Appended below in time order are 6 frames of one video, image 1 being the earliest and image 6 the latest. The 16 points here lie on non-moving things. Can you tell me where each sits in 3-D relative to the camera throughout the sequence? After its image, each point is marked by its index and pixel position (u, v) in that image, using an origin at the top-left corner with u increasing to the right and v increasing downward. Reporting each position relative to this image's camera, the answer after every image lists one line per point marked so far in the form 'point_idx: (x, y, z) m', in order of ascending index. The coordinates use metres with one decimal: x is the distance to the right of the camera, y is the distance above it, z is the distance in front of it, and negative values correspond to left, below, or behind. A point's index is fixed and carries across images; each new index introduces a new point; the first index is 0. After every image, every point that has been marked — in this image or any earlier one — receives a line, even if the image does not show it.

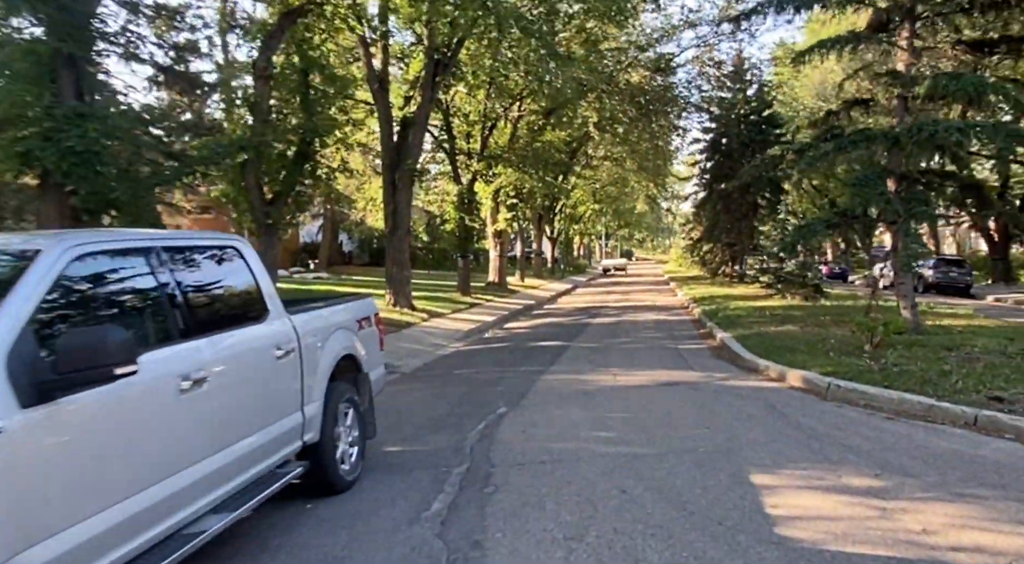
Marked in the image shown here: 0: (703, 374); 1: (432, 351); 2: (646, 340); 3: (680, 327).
0: (+2.5, -1.2, +11.0) m
1: (-1.6, -1.4, +16.8) m
2: (+2.7, -1.1, +17.1) m
3: (+3.9, -1.0, +19.7) m
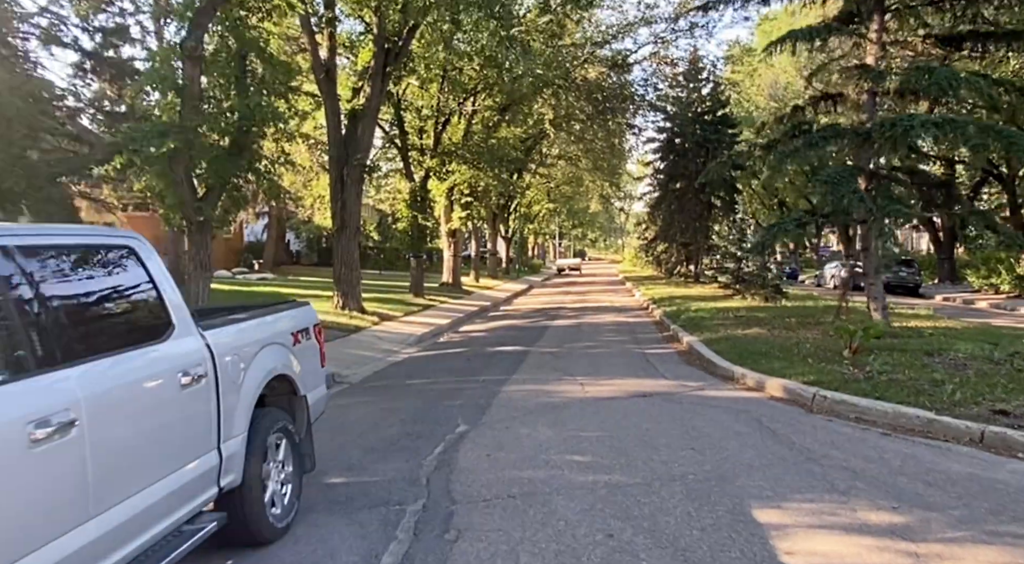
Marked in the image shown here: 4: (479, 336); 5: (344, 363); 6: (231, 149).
0: (+2.0, -1.2, +10.2) m
1: (-2.4, -1.4, +15.7) m
2: (+1.8, -1.2, +16.3) m
3: (+2.9, -1.1, +19.0) m
4: (-0.8, -1.3, +19.6) m
5: (-2.8, -1.4, +14.2) m
6: (-4.3, +2.0, +12.7) m
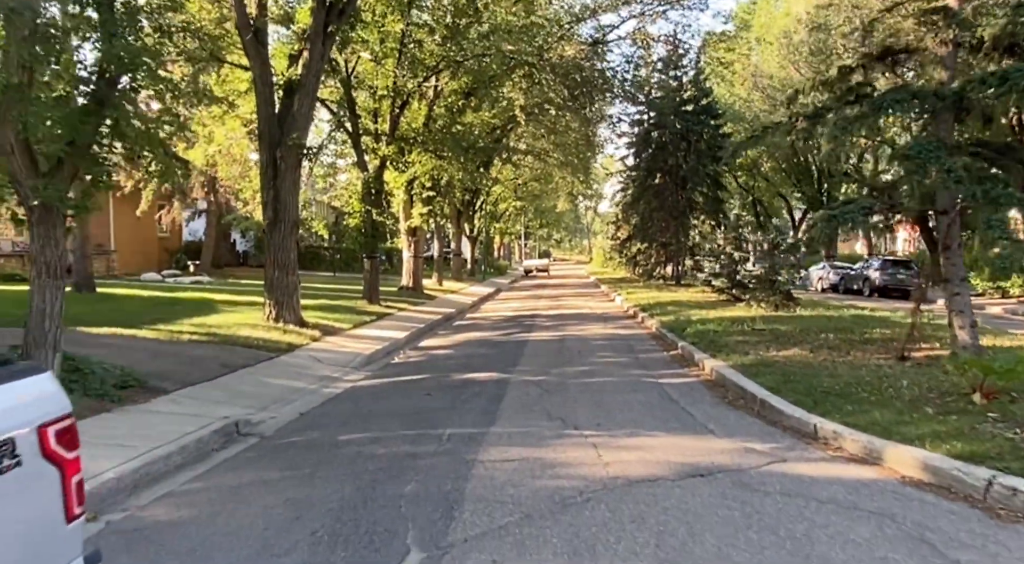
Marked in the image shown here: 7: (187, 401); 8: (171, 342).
0: (+1.8, -1.3, +6.9) m
1: (-2.8, -1.6, +12.2) m
2: (+1.4, -1.3, +12.9) m
3: (+2.3, -1.2, +15.7) m
4: (-1.3, -1.4, +16.1) m
5: (-3.1, -1.5, +10.6) m
6: (-4.5, +1.9, +9.1) m
7: (-3.8, -1.4, +10.0) m
8: (-5.8, -1.1, +14.4) m
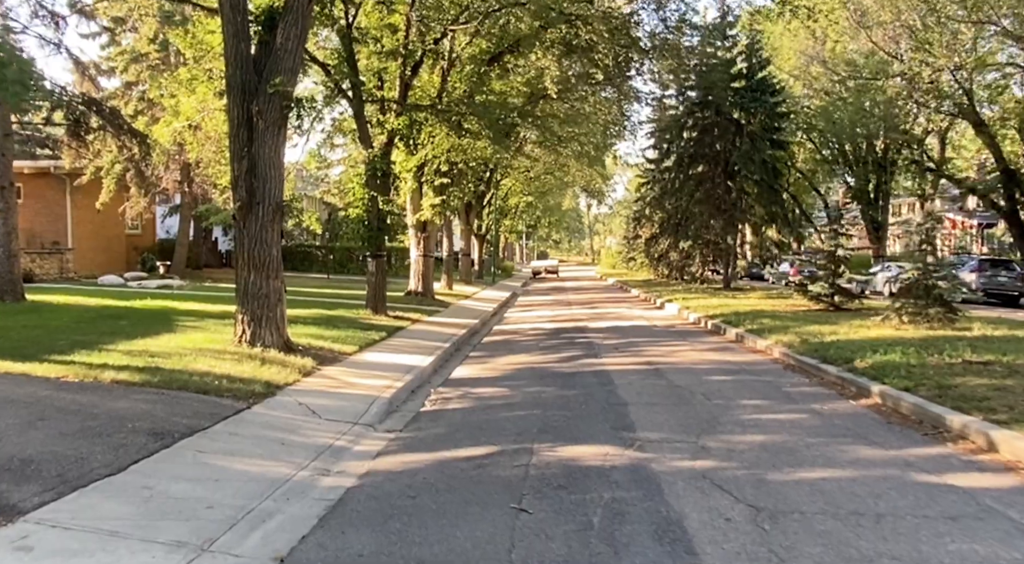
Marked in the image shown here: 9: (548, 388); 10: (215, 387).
0: (+3.0, -1.4, +1.8) m
1: (-1.7, -1.7, +7.0) m
2: (+2.5, -1.4, +7.8) m
3: (+3.4, -1.3, +10.6) m
4: (-0.2, -1.5, +11.0) m
5: (-2.0, -1.6, +5.5) m
6: (-3.4, +1.8, +3.9) m
7: (-2.7, -1.5, +4.8) m
8: (-4.7, -1.2, +9.2) m
9: (+0.5, -1.4, +11.5) m
10: (-3.5, -1.3, +10.1) m
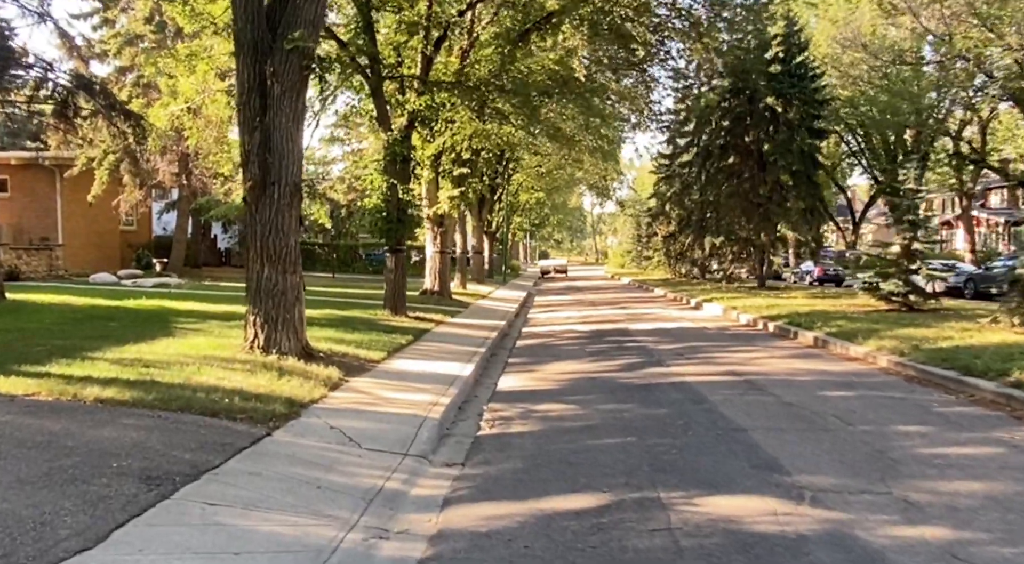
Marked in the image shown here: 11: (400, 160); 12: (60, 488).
0: (+3.9, -1.4, -0.3) m
1: (-0.9, -1.6, +5.0) m
2: (+3.3, -1.3, +5.8) m
3: (+4.2, -1.2, +8.6) m
4: (+0.6, -1.5, +8.9) m
5: (-1.2, -1.6, +3.4) m
6: (-2.5, +1.8, +1.9) m
7: (-1.9, -1.5, +2.8) m
8: (-3.9, -1.1, +7.2) m
9: (+1.3, -1.4, +9.5) m
10: (-2.7, -1.2, +8.0) m
11: (-2.6, +2.8, +19.6) m
12: (-2.9, -1.3, +5.3) m
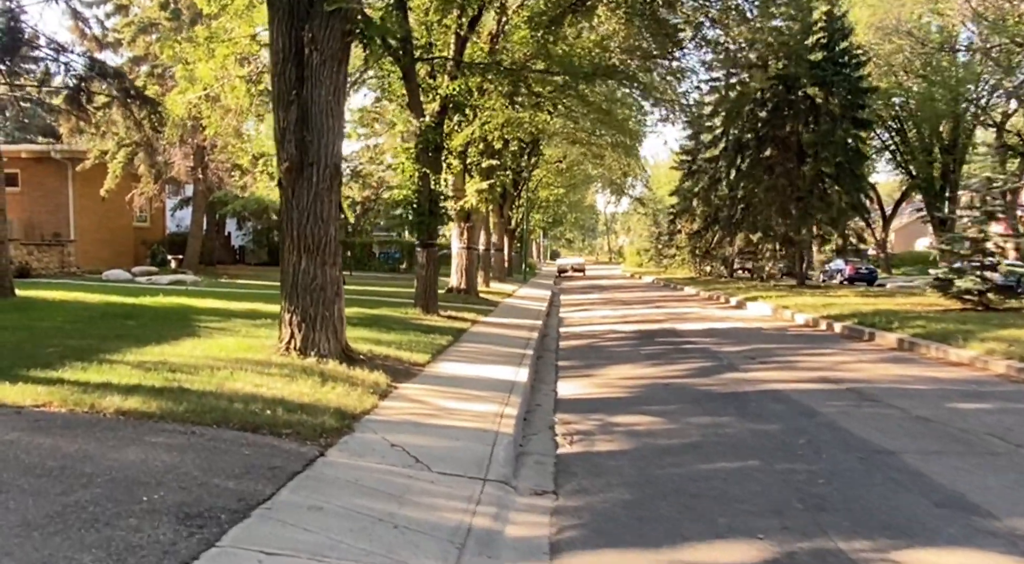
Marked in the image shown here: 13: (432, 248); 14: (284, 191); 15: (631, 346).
0: (+4.5, -1.3, -1.5) m
1: (-0.1, -1.5, +3.8) m
2: (+4.1, -1.3, +4.5) m
3: (+5.0, -1.2, +7.3) m
4: (+1.3, -1.4, +7.7) m
5: (-0.5, -1.5, +2.2) m
6: (-1.8, +1.9, +0.7) m
7: (-1.2, -1.4, +1.6) m
8: (-3.1, -1.1, +5.9) m
9: (+2.1, -1.3, +8.2) m
10: (-2.0, -1.1, +6.8) m
11: (-1.8, +2.9, +18.4) m
12: (-2.1, -1.2, +4.1) m
13: (-1.8, +0.8, +18.9) m
14: (-2.5, +1.0, +9.5) m
15: (+2.1, -1.2, +15.5) m
